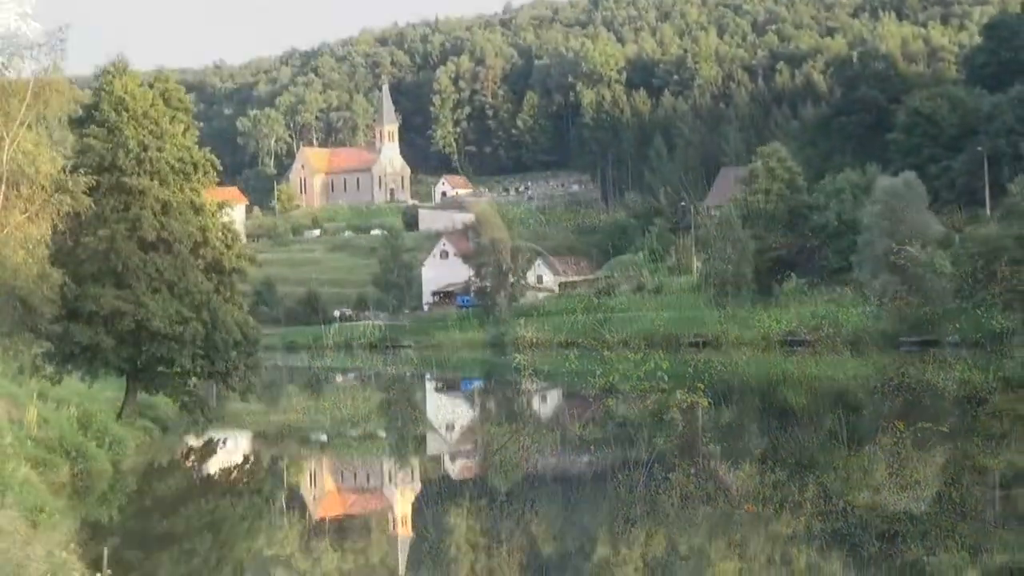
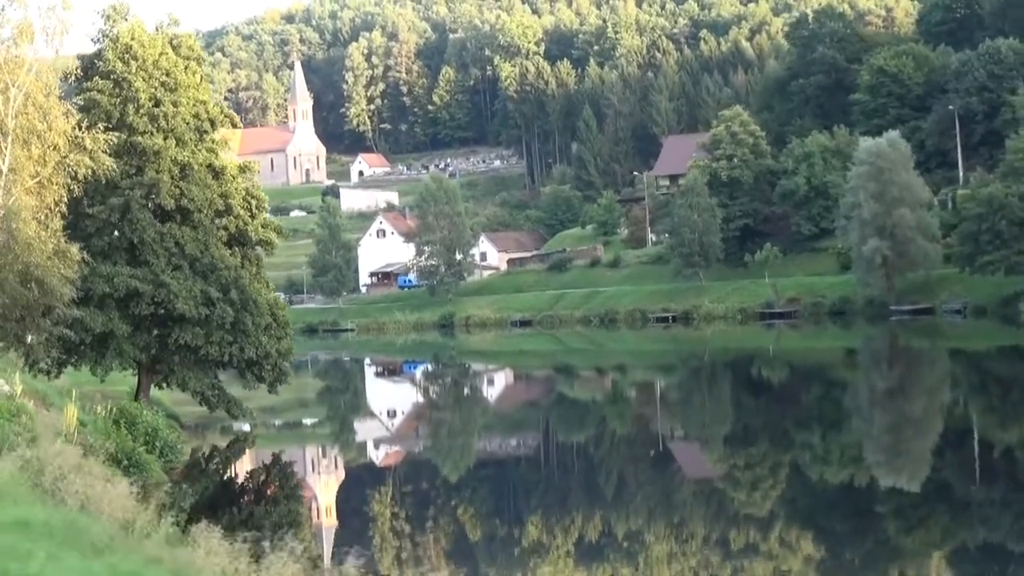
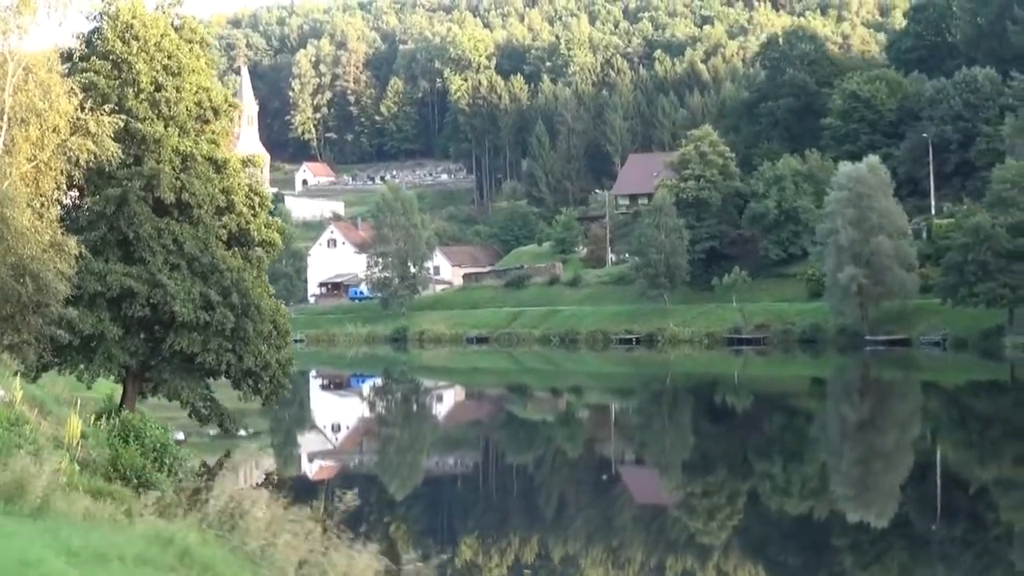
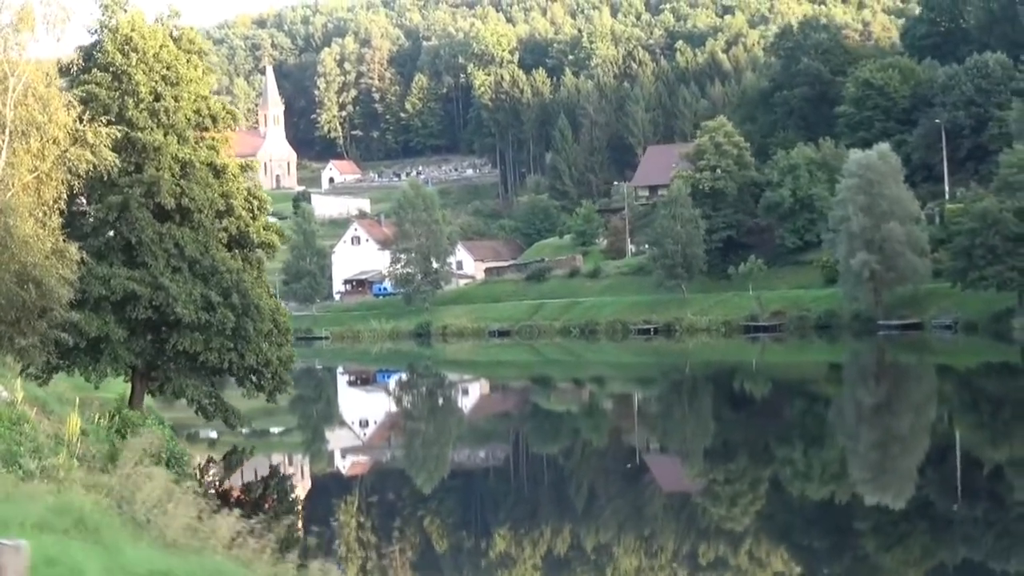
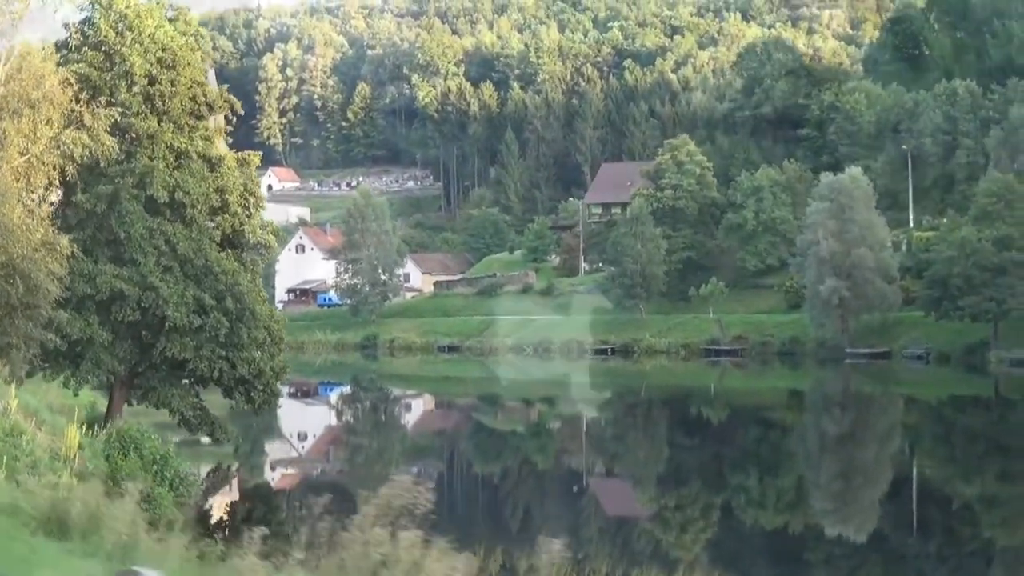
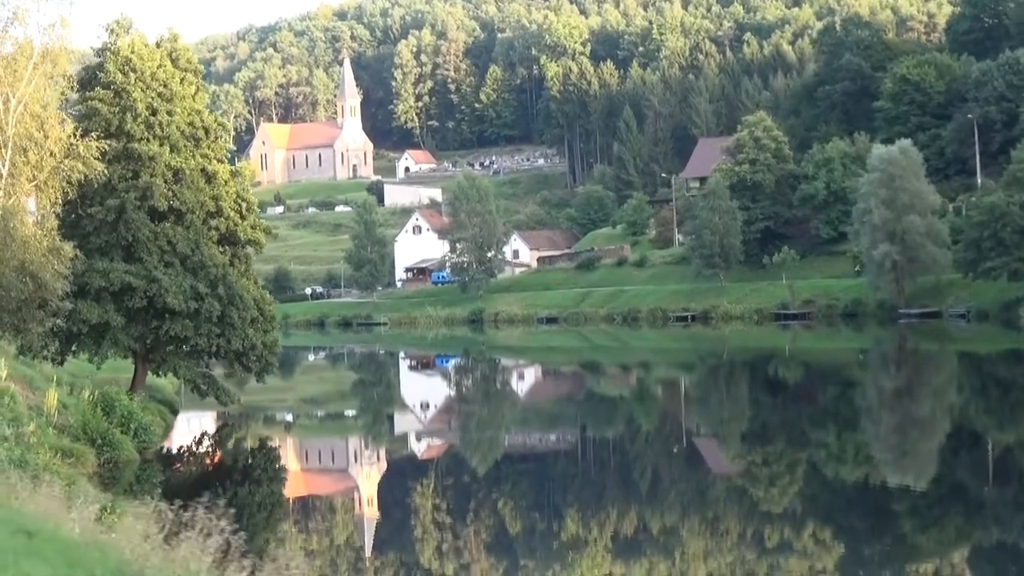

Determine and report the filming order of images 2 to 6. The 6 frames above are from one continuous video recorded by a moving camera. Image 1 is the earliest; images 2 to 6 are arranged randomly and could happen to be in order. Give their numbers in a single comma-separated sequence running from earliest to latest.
6, 2, 4, 3, 5
